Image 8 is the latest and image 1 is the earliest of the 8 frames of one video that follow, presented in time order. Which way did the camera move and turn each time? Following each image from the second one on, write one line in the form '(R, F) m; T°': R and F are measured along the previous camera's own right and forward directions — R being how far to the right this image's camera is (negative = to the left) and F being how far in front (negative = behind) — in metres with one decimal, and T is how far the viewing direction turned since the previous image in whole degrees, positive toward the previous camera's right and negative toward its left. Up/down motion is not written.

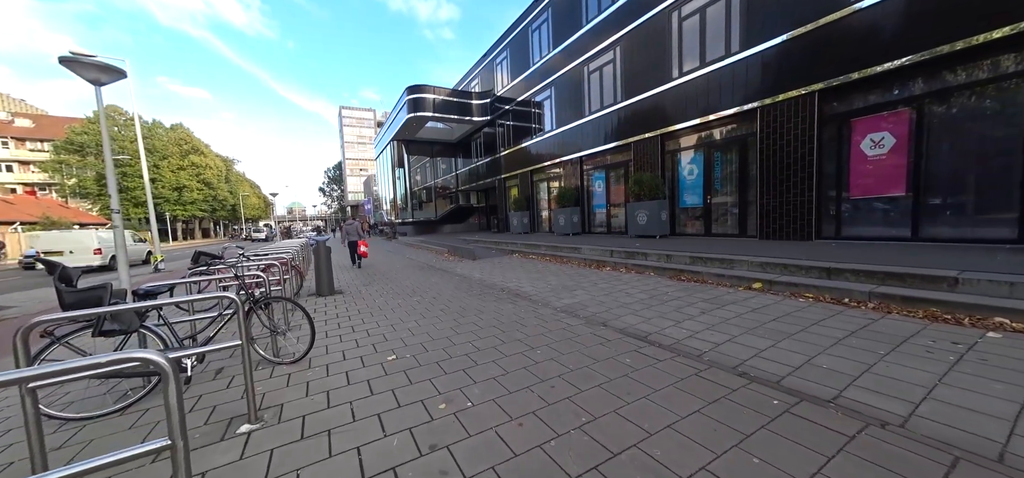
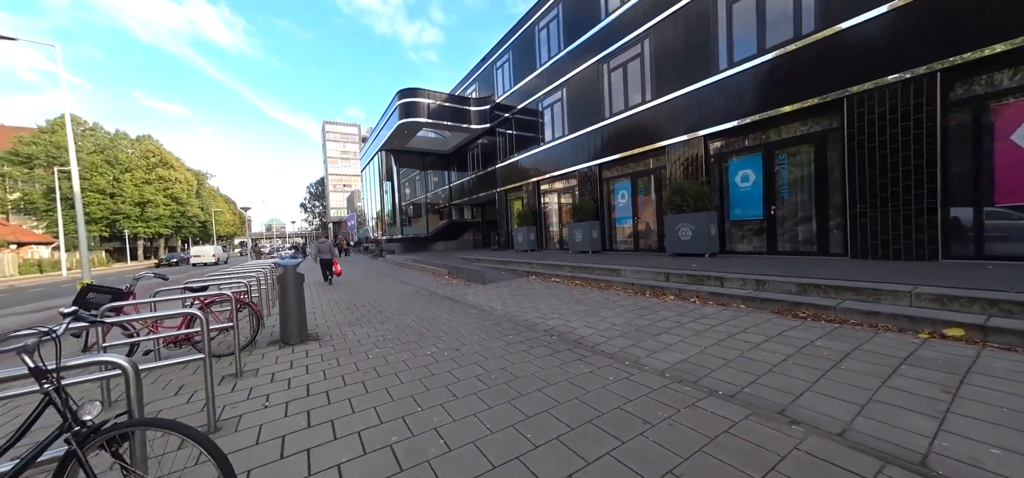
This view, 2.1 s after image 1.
(-0.9, +1.9) m; +2°
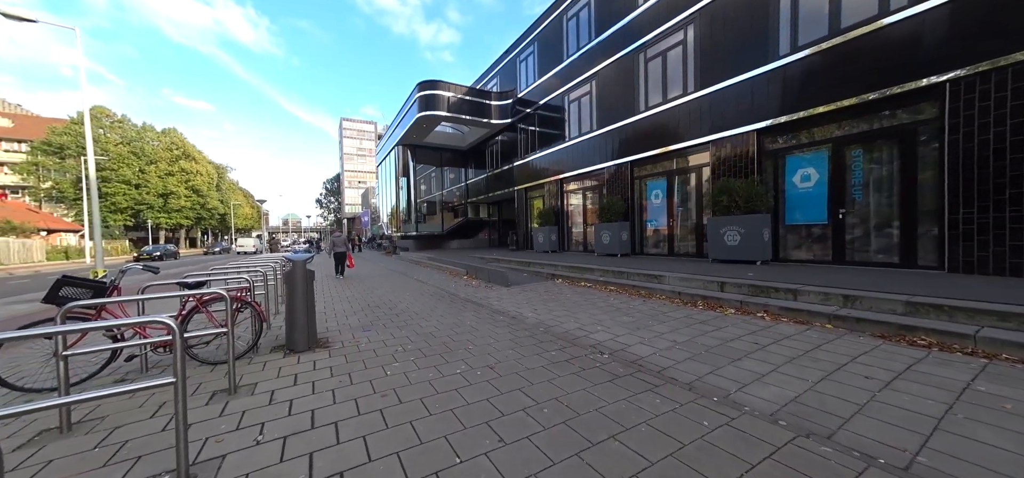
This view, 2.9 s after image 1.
(-0.4, +0.7) m; -2°
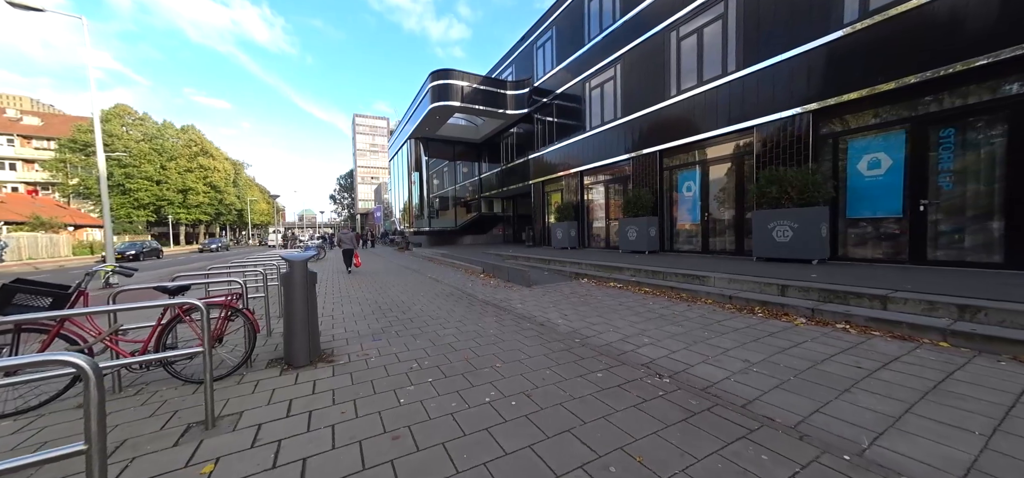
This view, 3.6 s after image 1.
(-0.2, +0.7) m; -2°
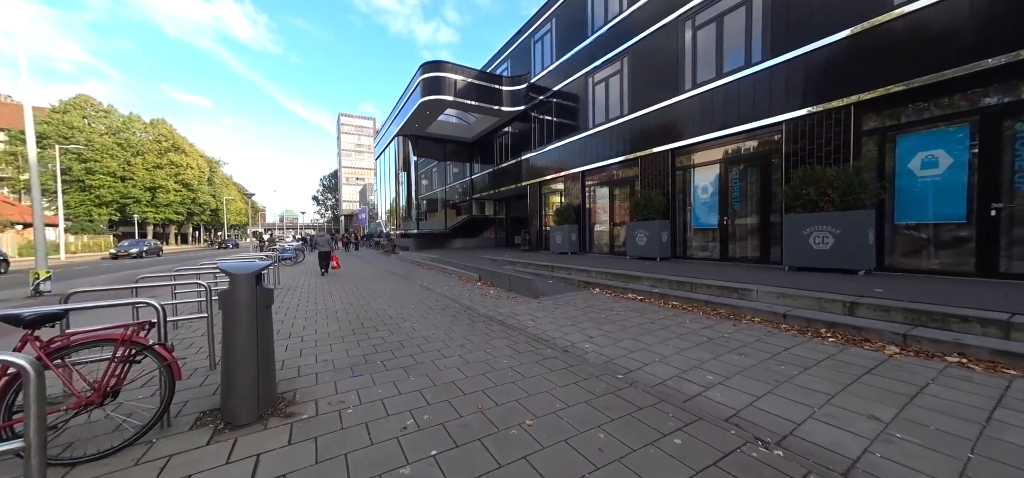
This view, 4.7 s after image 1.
(-0.4, +1.0) m; +2°
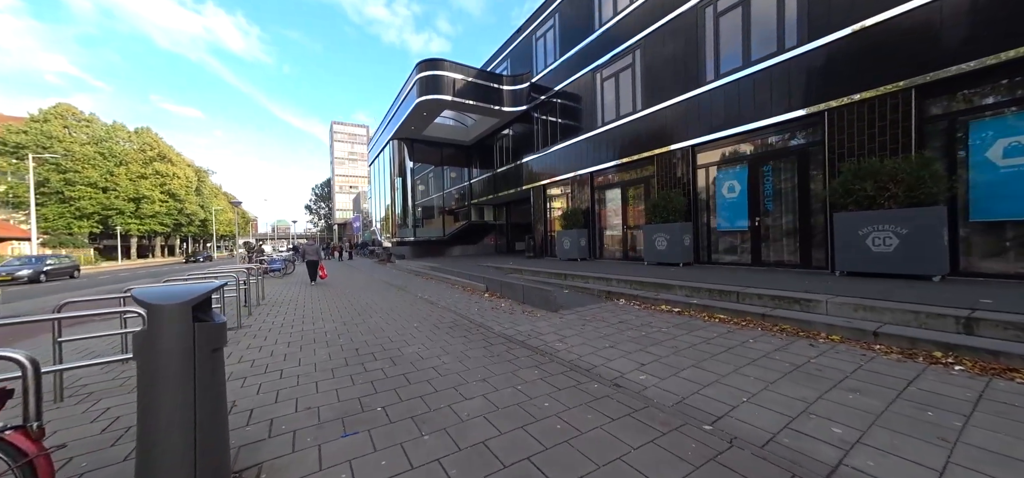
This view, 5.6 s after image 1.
(-0.4, +0.9) m; +1°
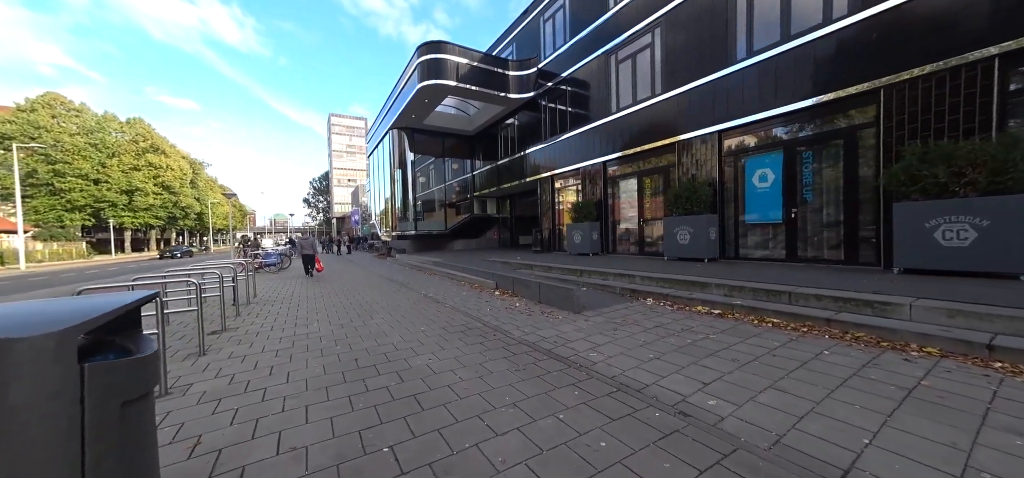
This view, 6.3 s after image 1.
(-0.3, +0.7) m; 0°
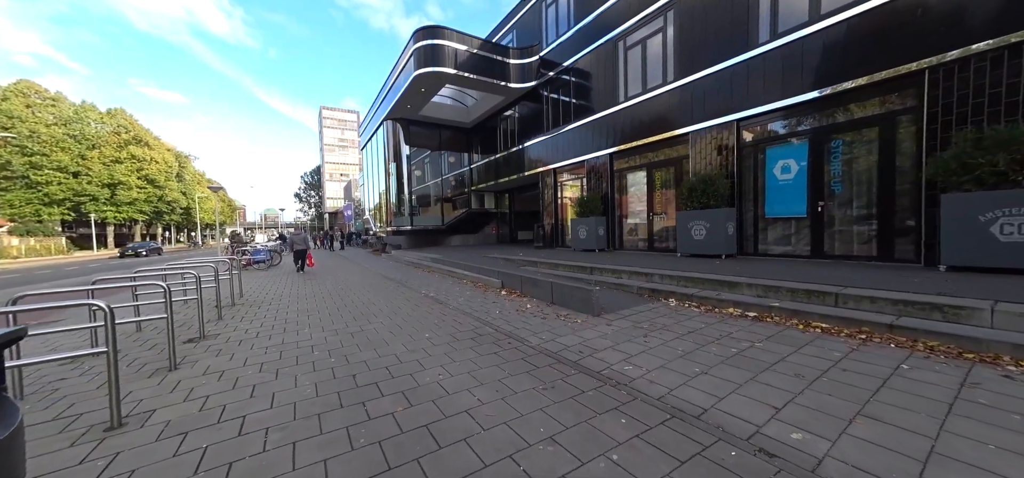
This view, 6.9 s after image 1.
(-0.3, +0.6) m; +1°
